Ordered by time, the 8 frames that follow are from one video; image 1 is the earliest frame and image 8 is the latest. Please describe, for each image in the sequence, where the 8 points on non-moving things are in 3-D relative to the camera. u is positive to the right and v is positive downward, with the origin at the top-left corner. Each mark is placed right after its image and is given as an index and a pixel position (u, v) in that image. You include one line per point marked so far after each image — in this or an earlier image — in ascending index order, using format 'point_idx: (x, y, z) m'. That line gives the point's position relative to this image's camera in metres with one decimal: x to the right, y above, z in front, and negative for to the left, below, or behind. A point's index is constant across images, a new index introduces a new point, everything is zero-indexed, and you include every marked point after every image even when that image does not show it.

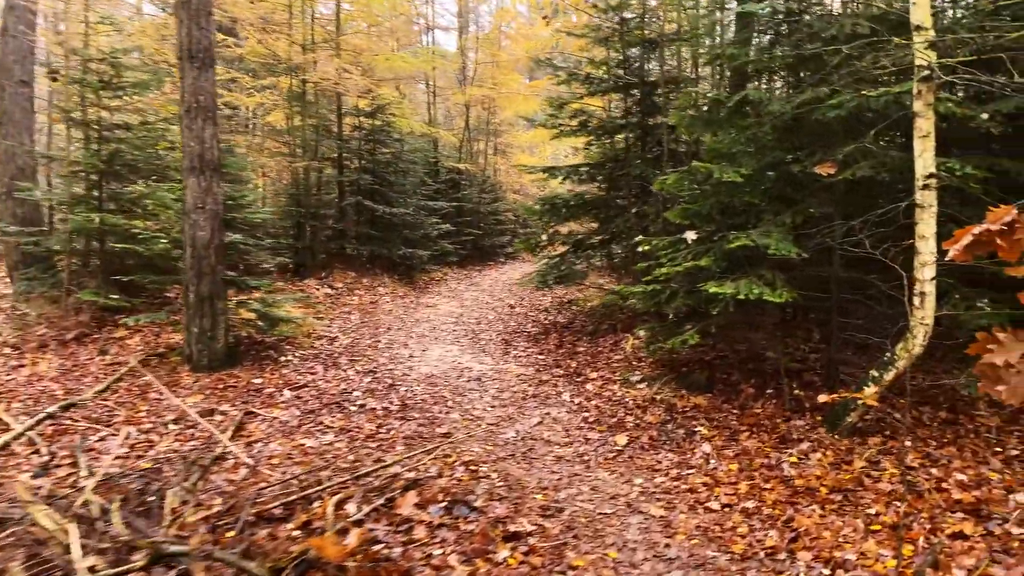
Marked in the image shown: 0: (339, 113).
0: (-3.7, +3.8, +16.3) m
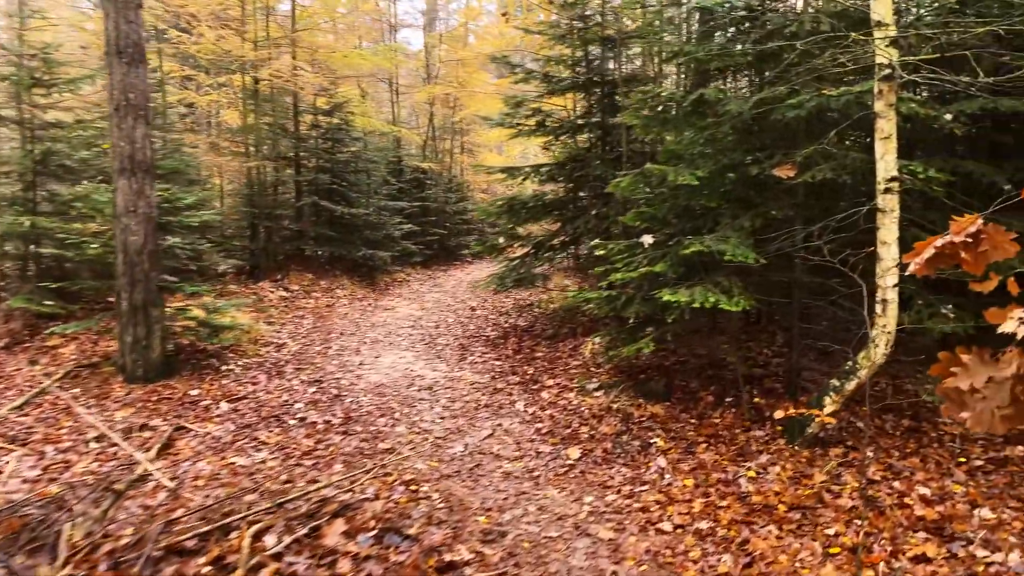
0: (-4.5, +3.7, +15.8) m
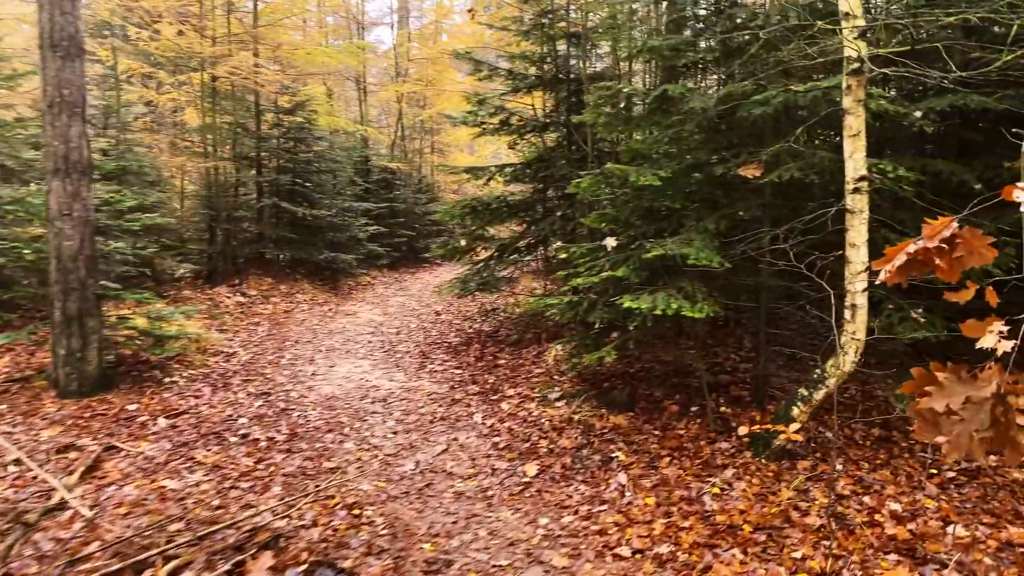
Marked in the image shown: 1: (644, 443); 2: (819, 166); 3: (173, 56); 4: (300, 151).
0: (-5.2, +3.6, +15.3) m
1: (+1.1, -1.3, +6.1) m
2: (+2.3, +0.9, +5.6) m
3: (-6.4, +4.4, +14.2) m
4: (-4.5, +2.9, +16.1) m
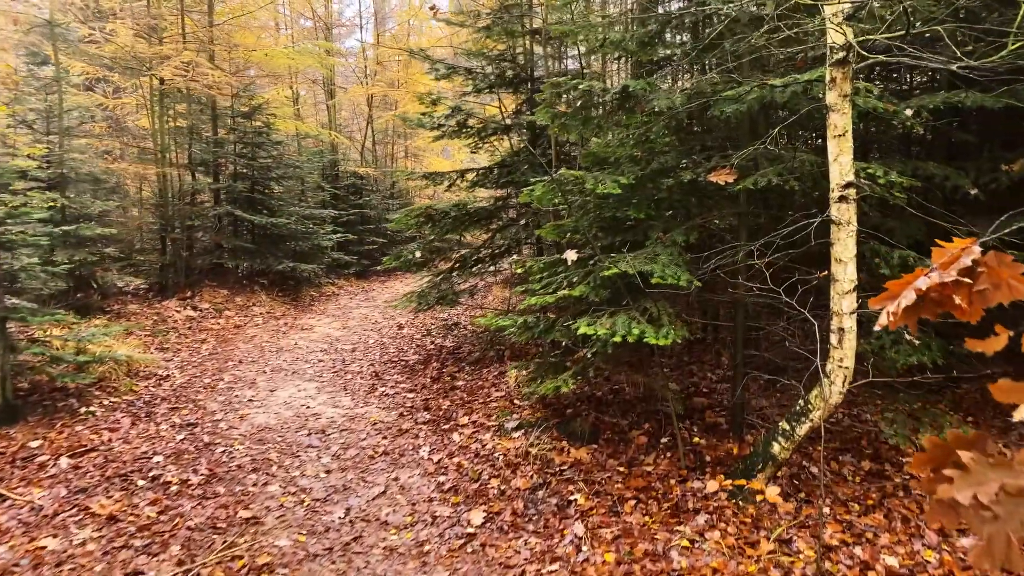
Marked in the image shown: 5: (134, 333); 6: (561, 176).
0: (-5.8, +3.4, +14.5) m
1: (+0.7, -1.4, +5.4) m
2: (+1.9, +0.8, +5.0) m
3: (-7.0, +4.2, +13.4) m
4: (-5.1, +2.7, +15.3) m
5: (-5.3, -0.6, +10.5) m
6: (+0.4, +0.8, +5.6) m
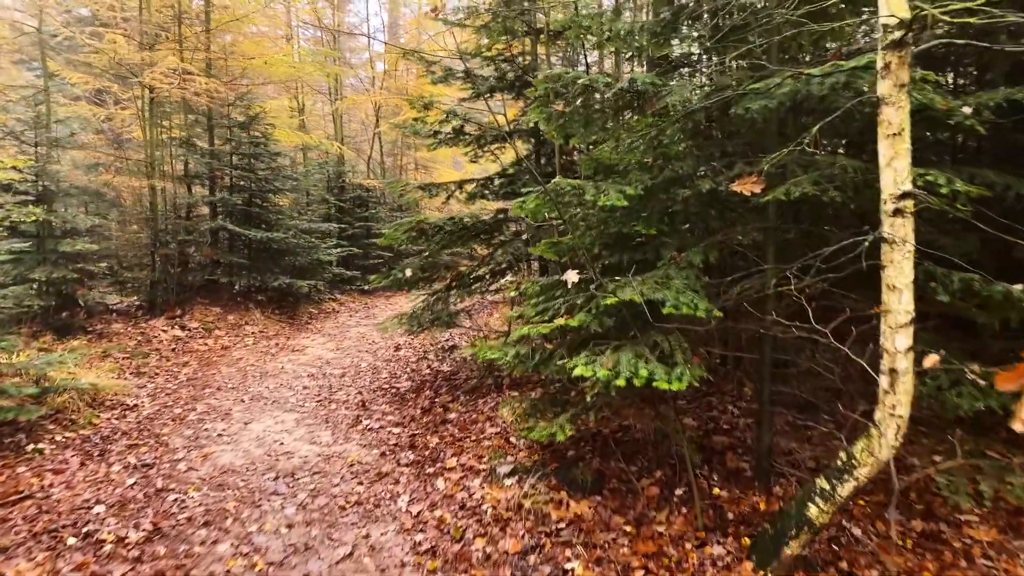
0: (-5.7, +3.1, +13.9) m
1: (+0.6, -1.6, +4.6) m
2: (+1.8, +0.6, +4.1) m
3: (-6.9, +3.9, +12.9) m
4: (-5.0, +2.4, +14.7) m
5: (-5.2, -0.9, +9.8) m
6: (+0.3, +0.7, +4.8) m
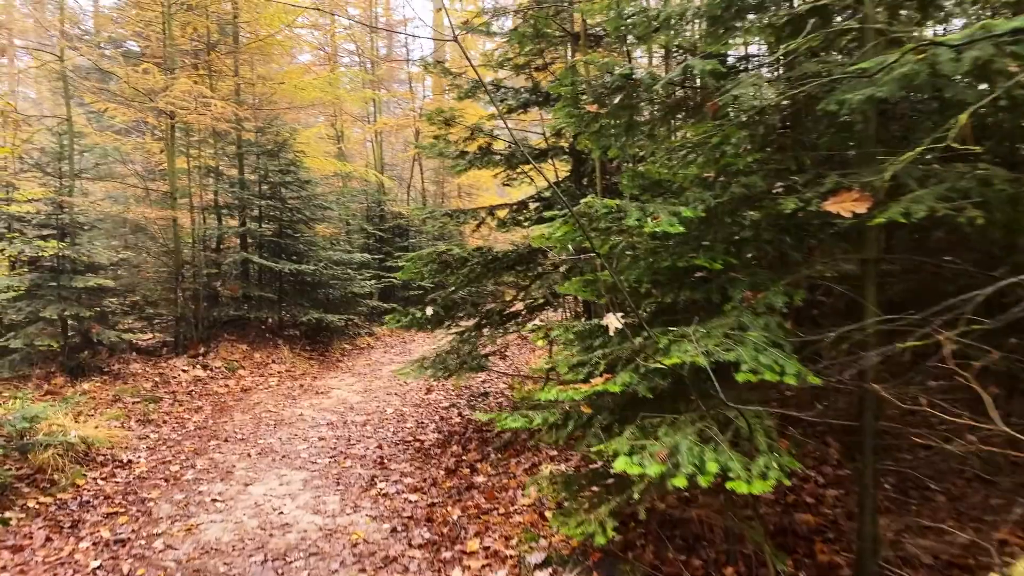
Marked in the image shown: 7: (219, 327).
0: (-4.9, +2.4, +13.4) m
1: (+0.7, -1.8, +3.5) m
2: (+1.9, +0.4, +3.0) m
3: (-6.2, +3.3, +12.5) m
4: (-4.2, +1.7, +14.1) m
5: (-4.7, -1.4, +9.1) m
6: (+0.4, +0.4, +3.8) m
7: (-5.0, -0.7, +13.0) m
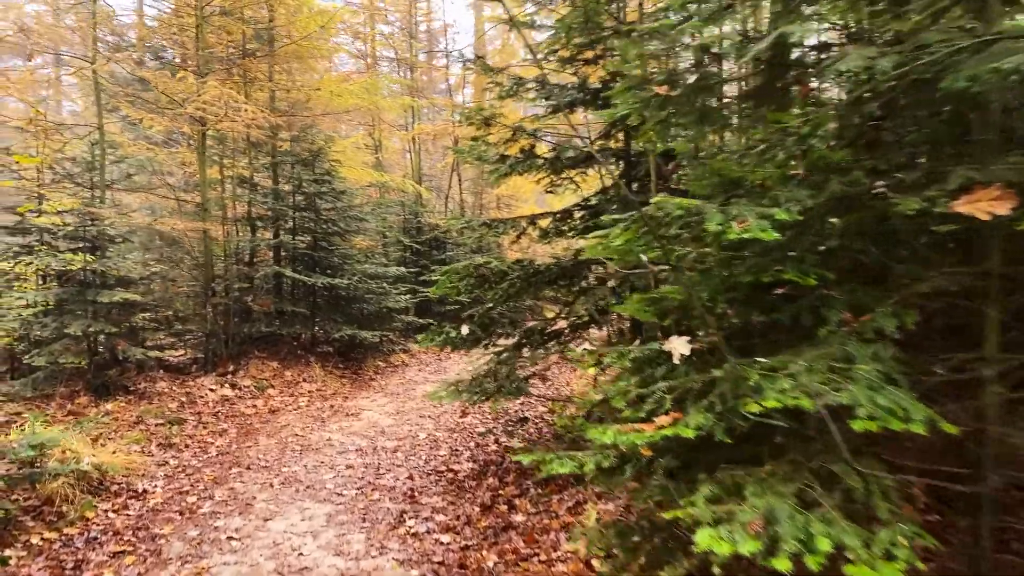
0: (-4.2, +2.2, +13.1) m
1: (+0.9, -1.9, +2.9) m
2: (+2.0, +0.3, +2.4) m
3: (-5.6, +3.0, +12.2) m
4: (-3.5, +1.4, +13.7) m
5: (-4.3, -1.6, +8.8) m
6: (+0.6, +0.3, +3.2) m
7: (-4.4, -0.9, +12.6) m
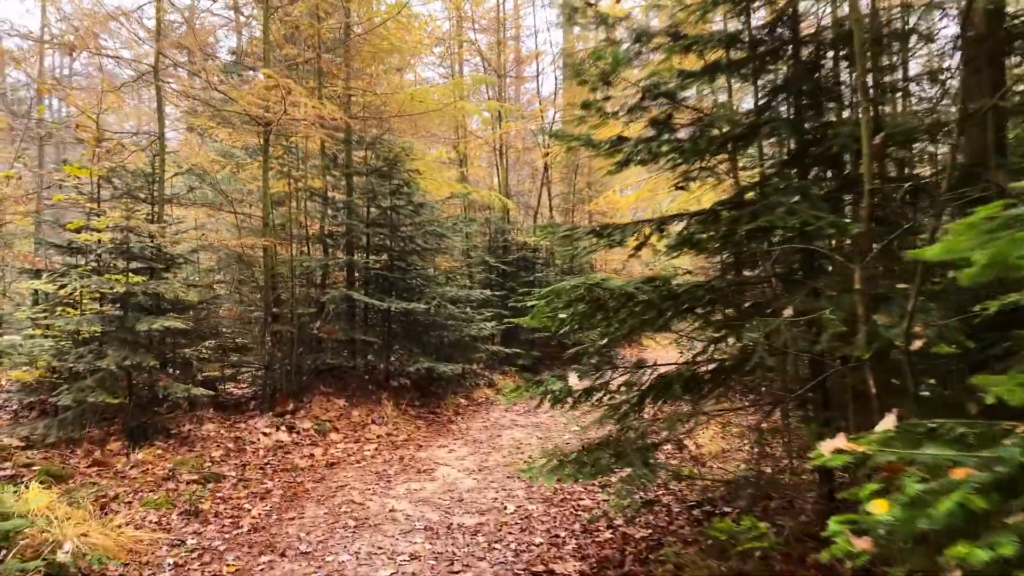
0: (-2.7, +1.8, +11.6) m
1: (+1.3, -2.0, +0.7) m
2: (+2.3, +0.3, +0.2) m
3: (-4.1, +2.6, +10.9) m
4: (-1.8, +1.0, +12.2) m
5: (-3.2, -1.8, +7.2) m
6: (+1.0, +0.2, +1.2) m
7: (-2.9, -1.3, +11.1) m
